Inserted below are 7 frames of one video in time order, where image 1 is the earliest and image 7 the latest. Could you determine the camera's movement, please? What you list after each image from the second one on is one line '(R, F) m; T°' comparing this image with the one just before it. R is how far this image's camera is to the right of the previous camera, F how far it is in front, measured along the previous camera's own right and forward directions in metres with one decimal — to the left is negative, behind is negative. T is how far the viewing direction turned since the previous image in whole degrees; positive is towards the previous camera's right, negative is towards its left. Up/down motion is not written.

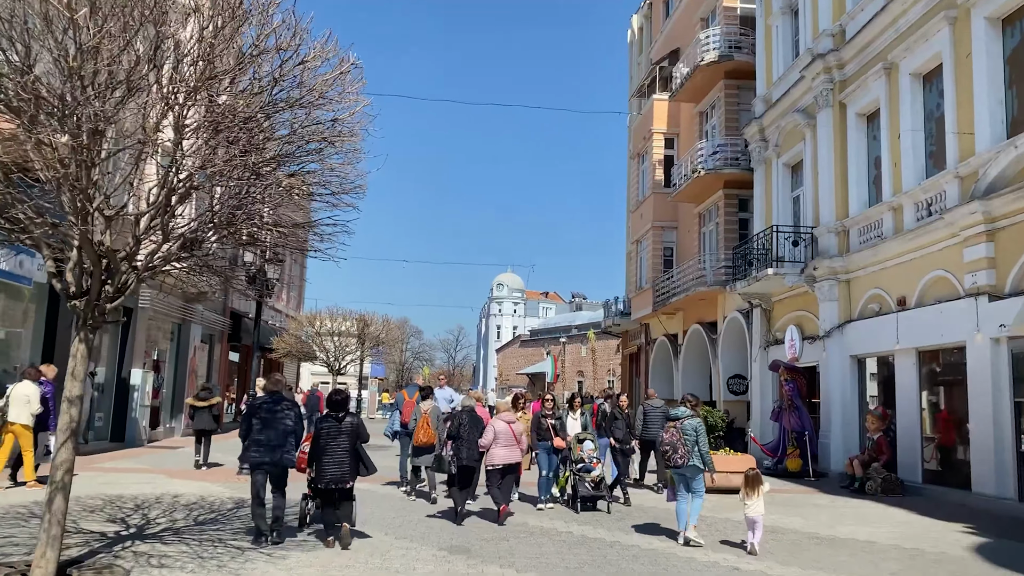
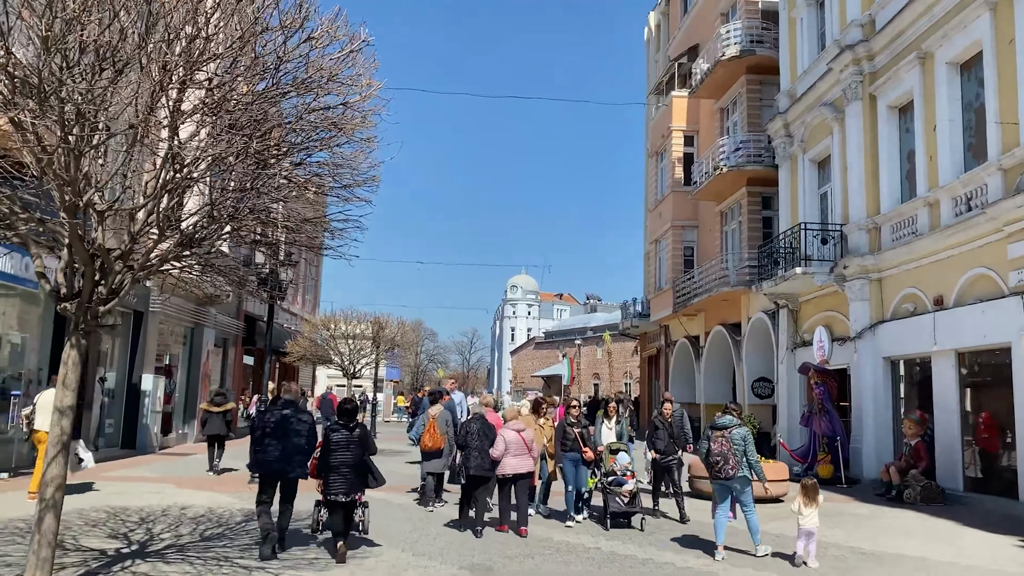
(-0.1, +0.5) m; -1°
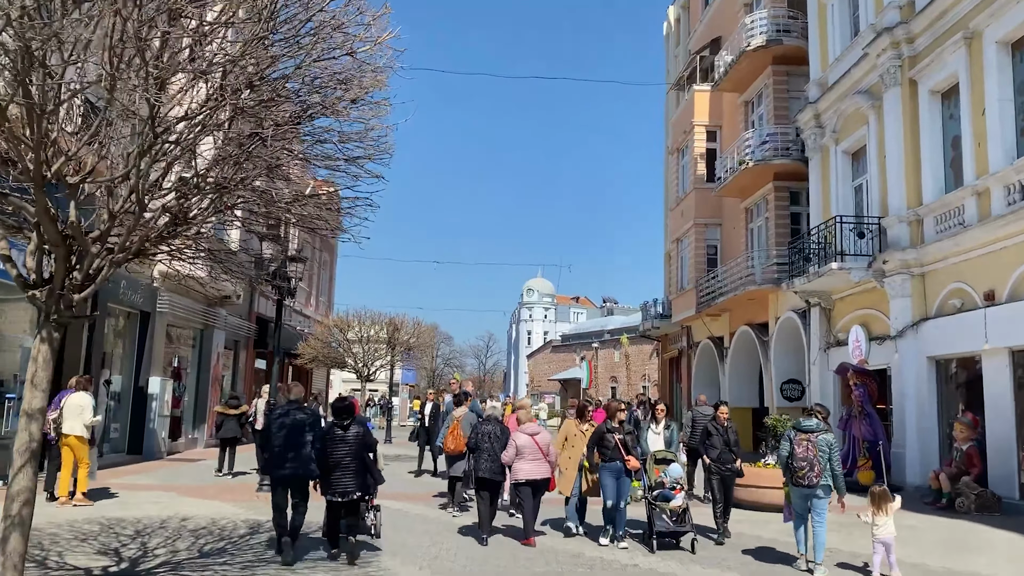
(-0.1, +0.7) m; -1°
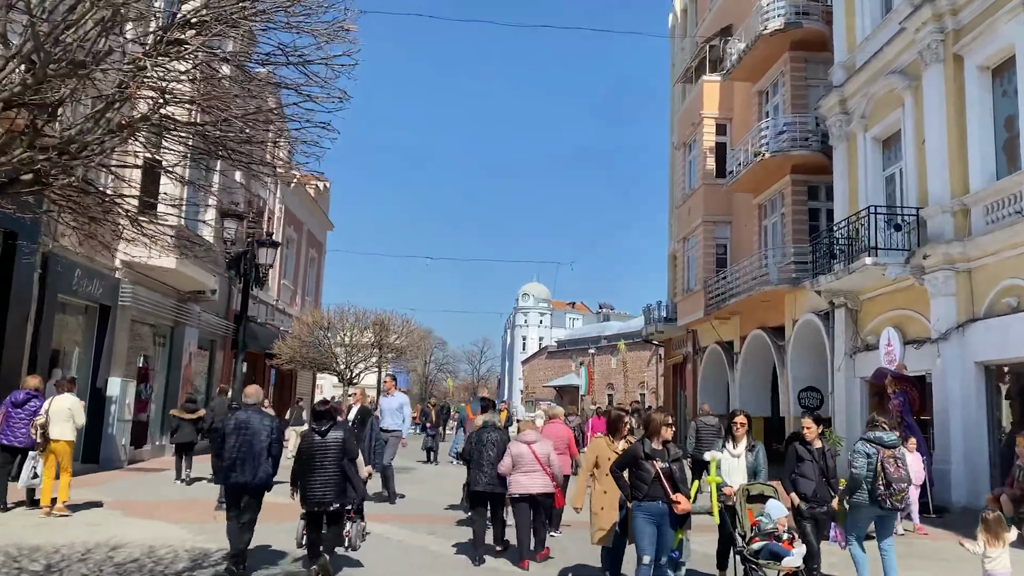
(-0.1, +1.5) m; 0°
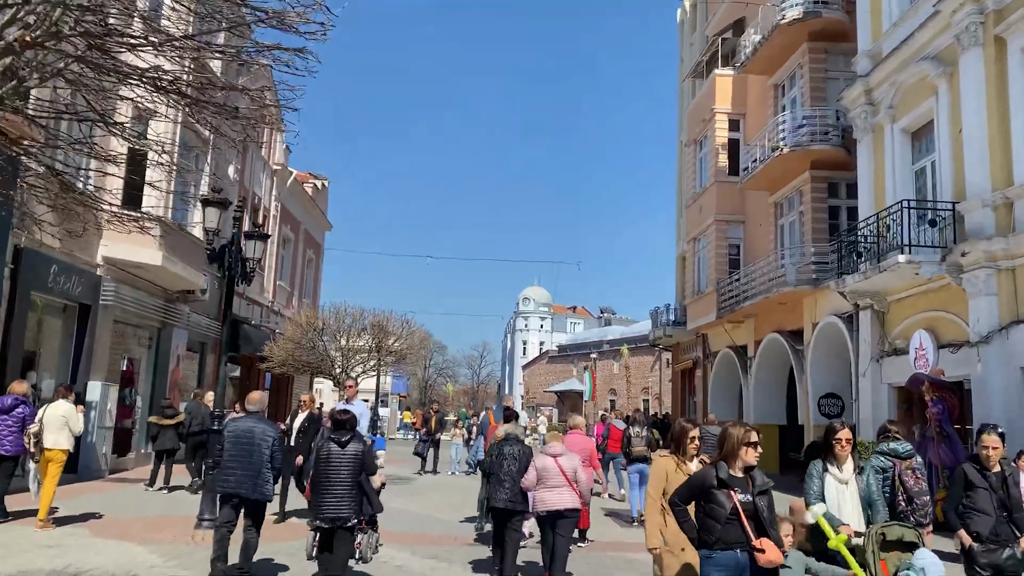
(-0.1, +0.9) m; 0°
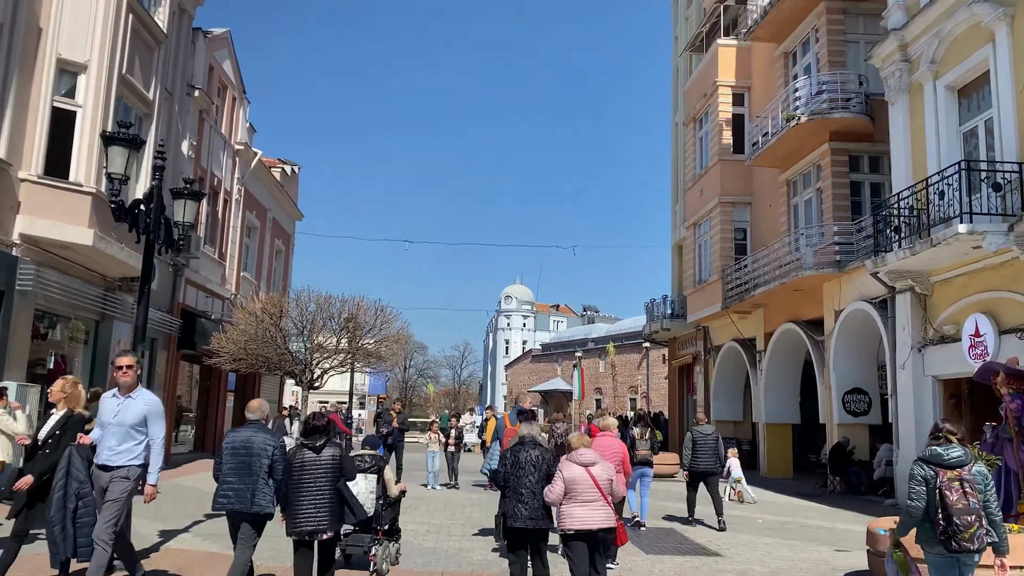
(-0.2, +2.0) m; +1°
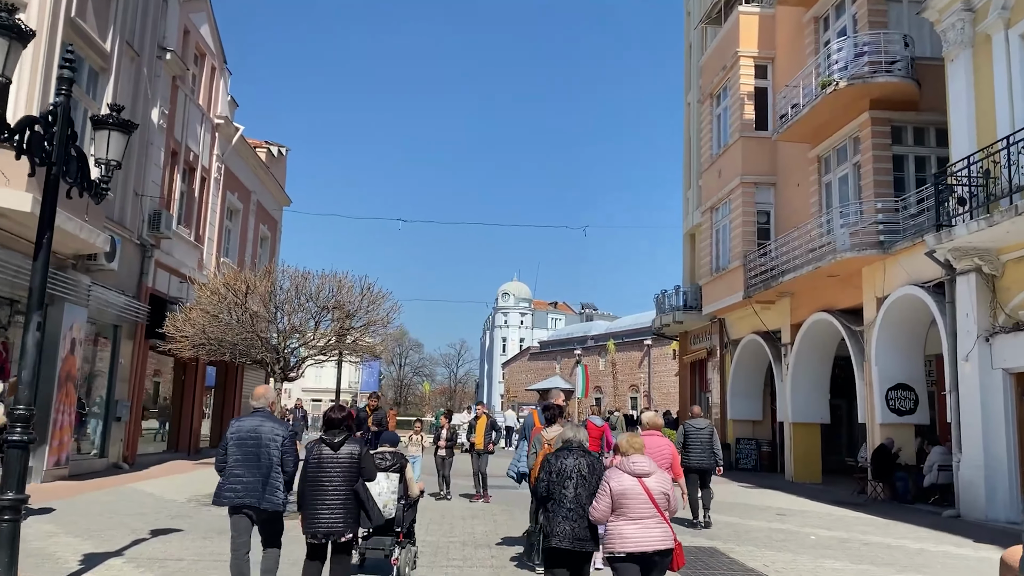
(-0.2, +1.7) m; 0°
